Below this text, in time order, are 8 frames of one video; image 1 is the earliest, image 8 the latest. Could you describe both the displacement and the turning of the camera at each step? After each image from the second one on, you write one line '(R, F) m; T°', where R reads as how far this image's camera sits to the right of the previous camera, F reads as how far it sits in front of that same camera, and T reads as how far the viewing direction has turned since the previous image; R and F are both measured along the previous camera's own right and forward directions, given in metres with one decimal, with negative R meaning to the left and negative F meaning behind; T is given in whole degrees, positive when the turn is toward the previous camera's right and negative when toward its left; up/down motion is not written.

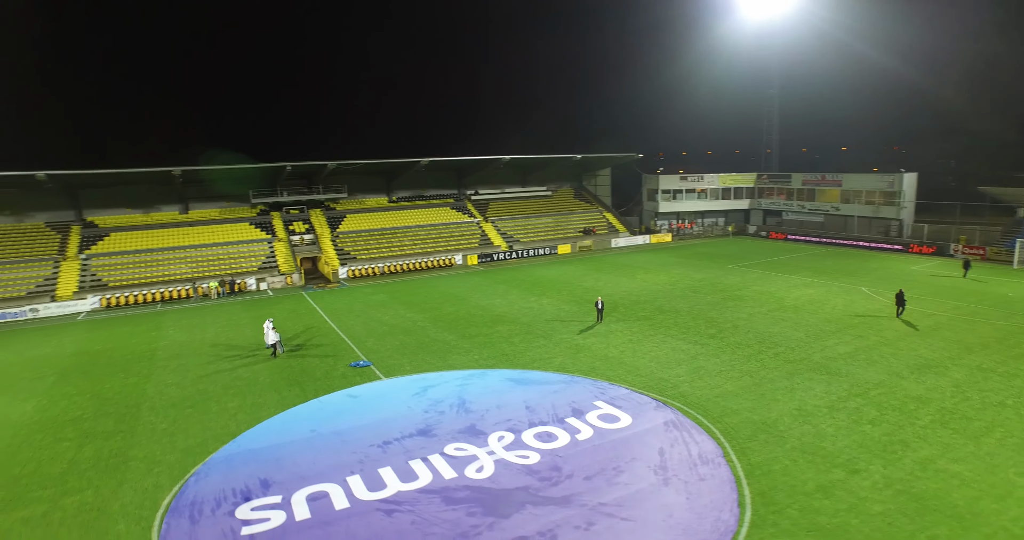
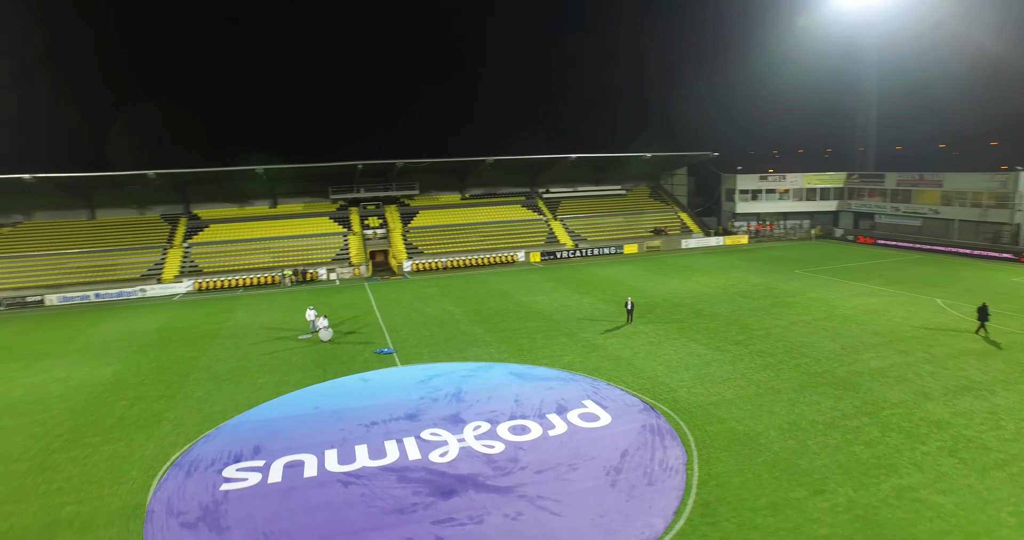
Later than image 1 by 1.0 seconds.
(+2.5, -0.2) m; -11°
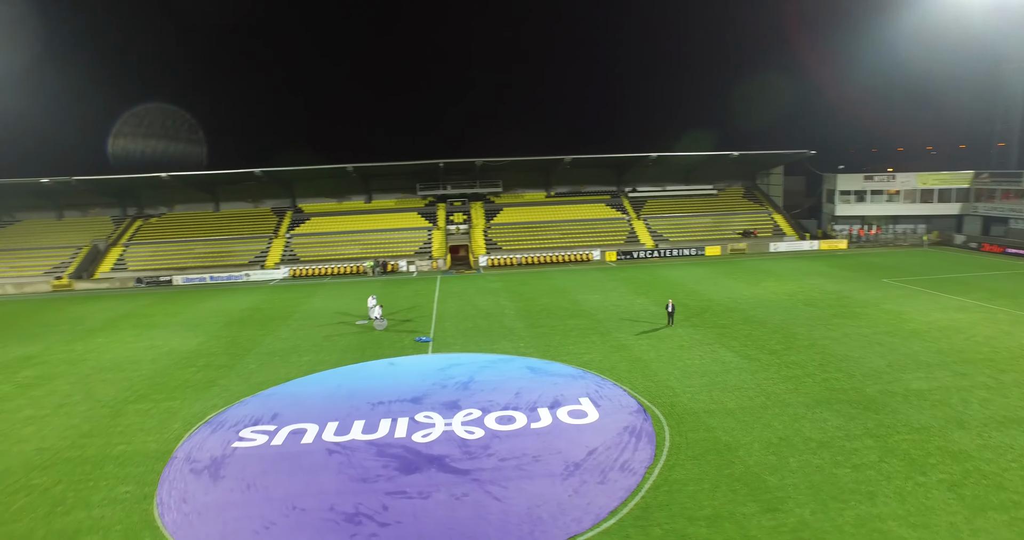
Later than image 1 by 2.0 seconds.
(+2.6, -0.2) m; -12°
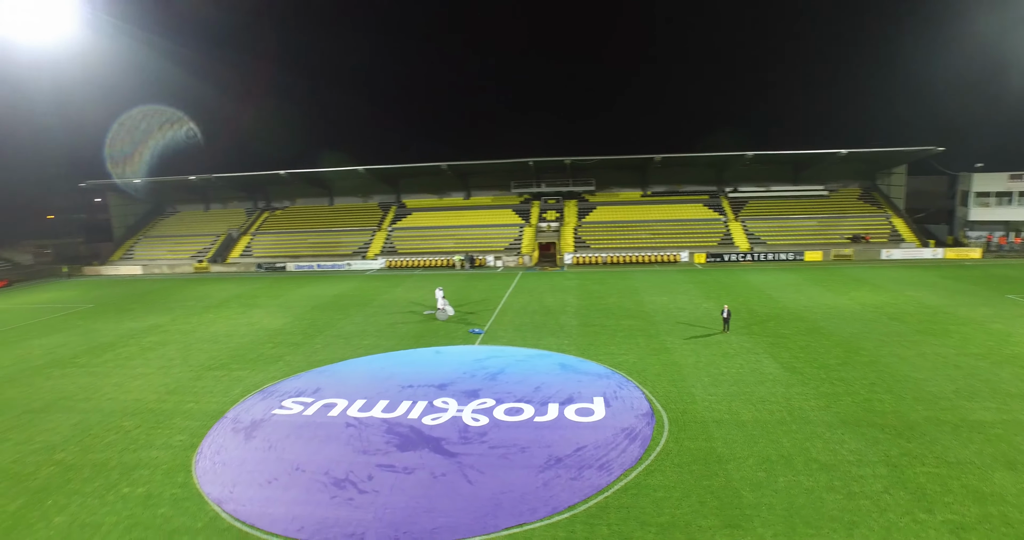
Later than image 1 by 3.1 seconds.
(+2.4, -0.1) m; -13°
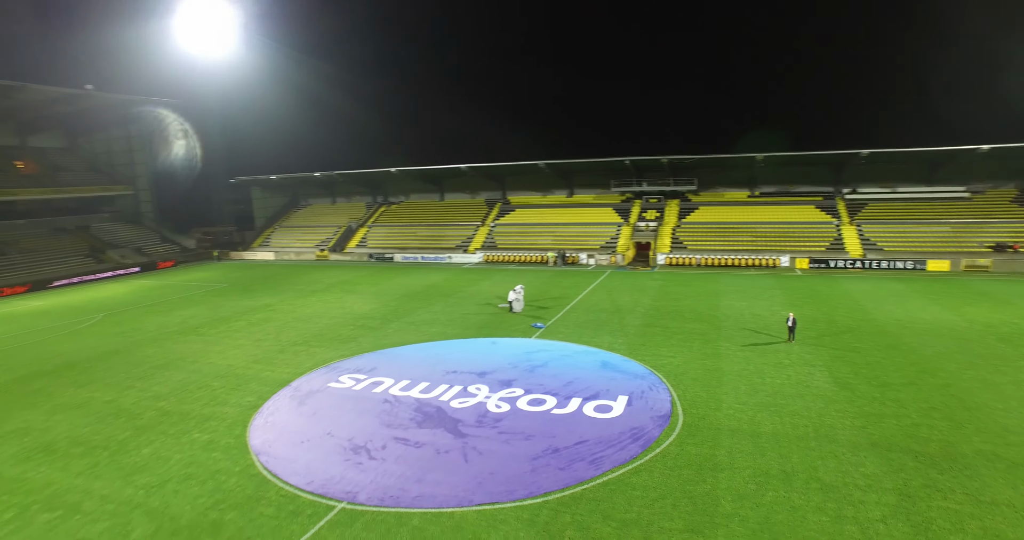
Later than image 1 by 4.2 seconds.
(+2.3, -0.3) m; -13°
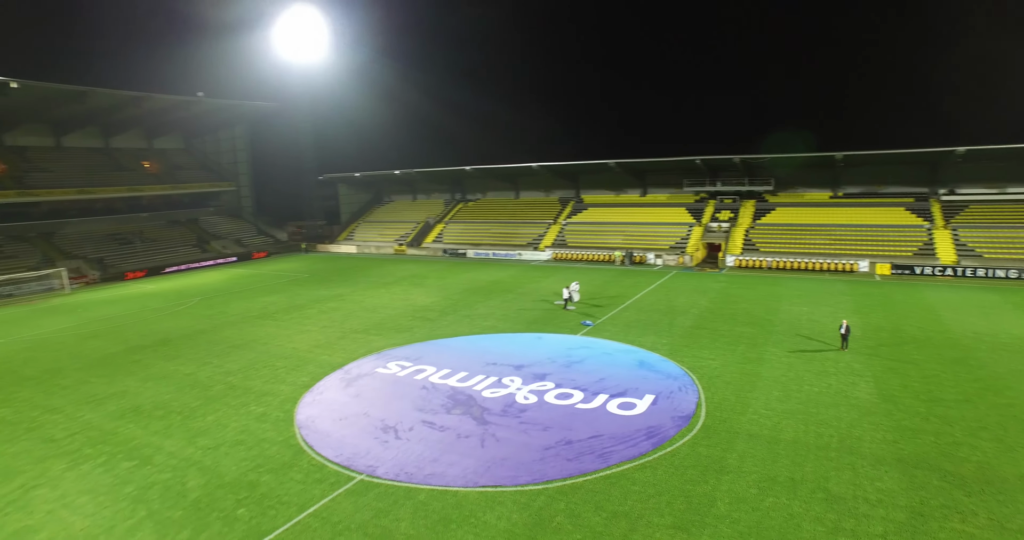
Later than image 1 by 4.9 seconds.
(+1.3, -0.4) m; -9°
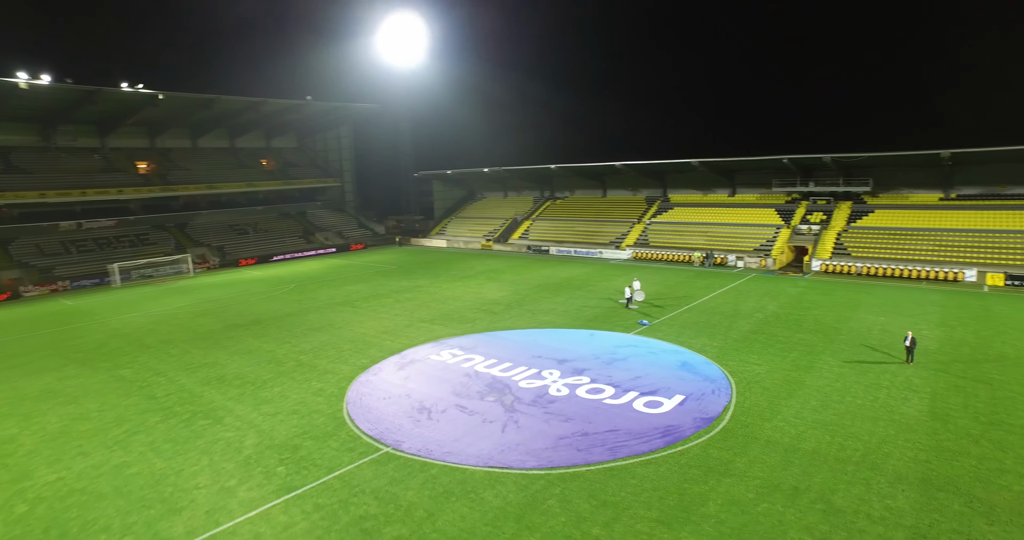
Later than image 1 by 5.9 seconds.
(+1.6, -0.4) m; -10°
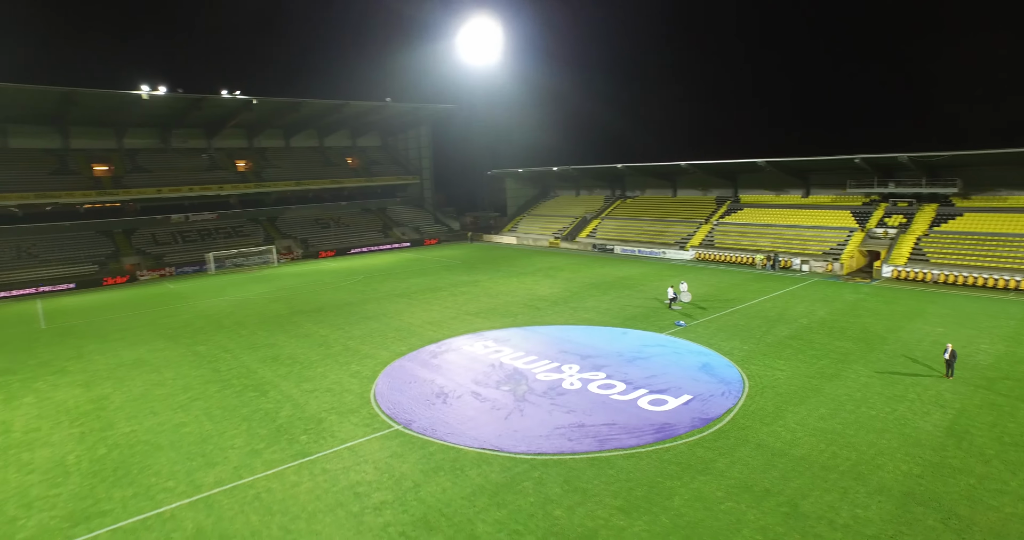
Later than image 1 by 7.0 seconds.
(+1.8, -0.5) m; -9°
